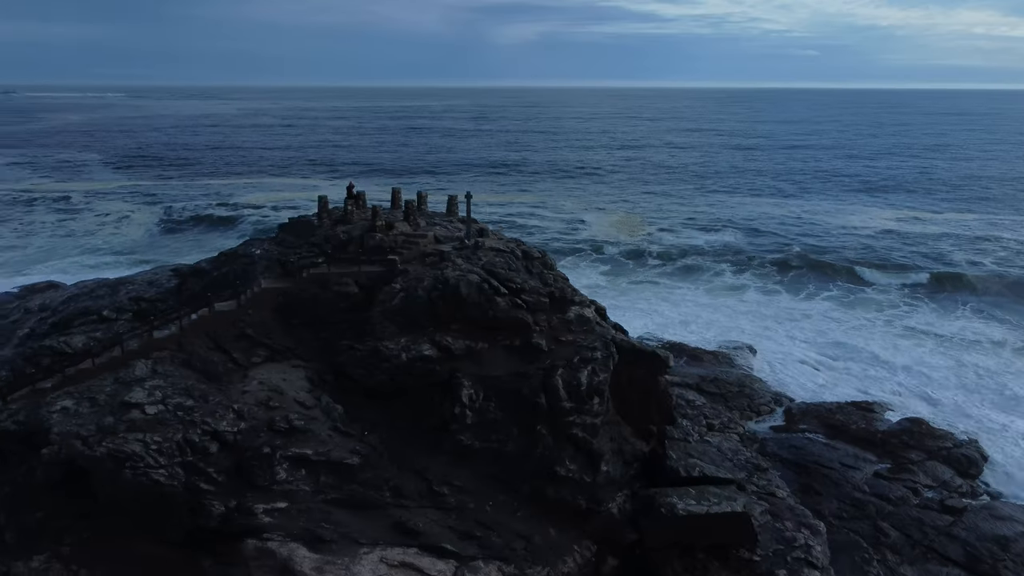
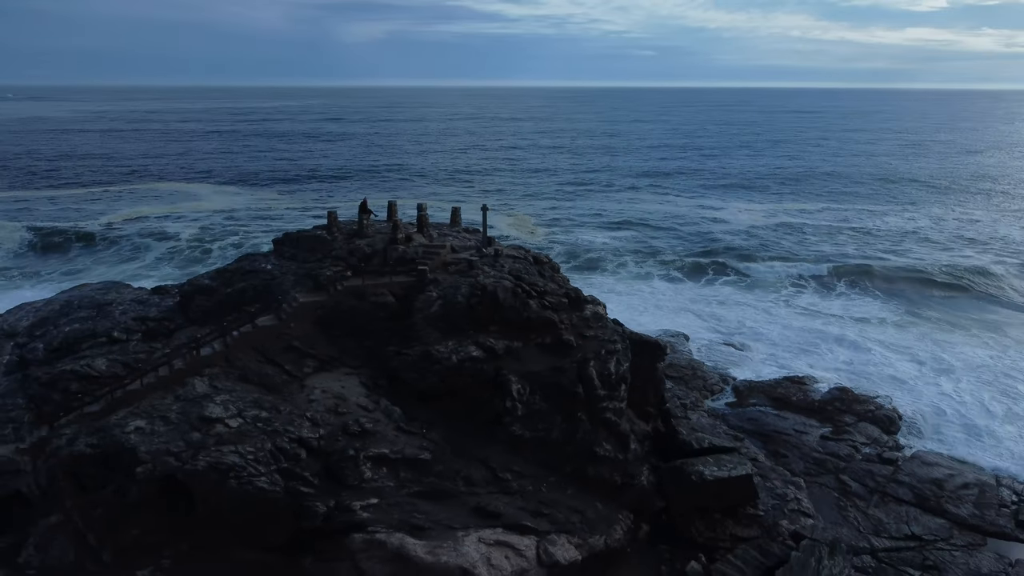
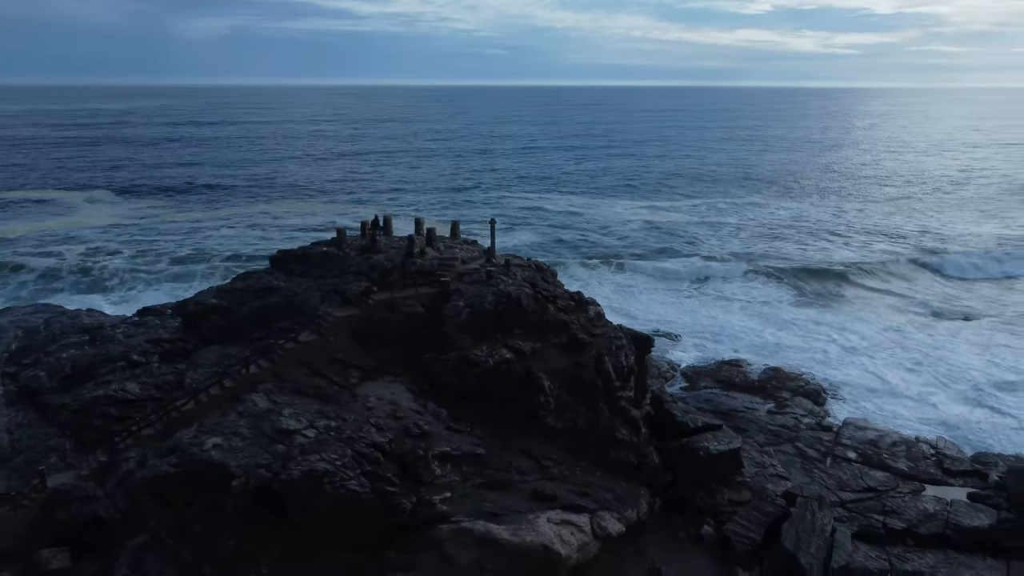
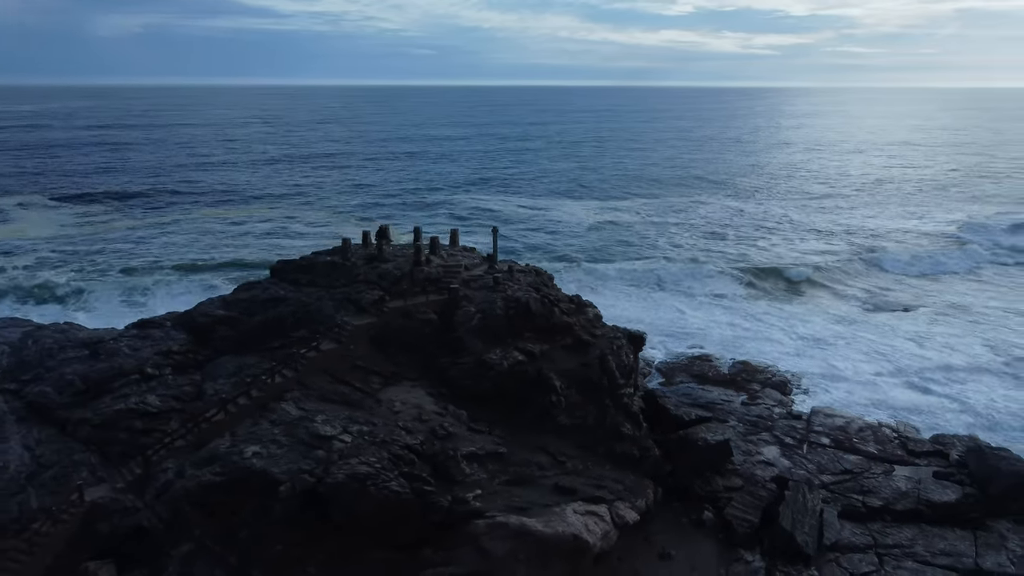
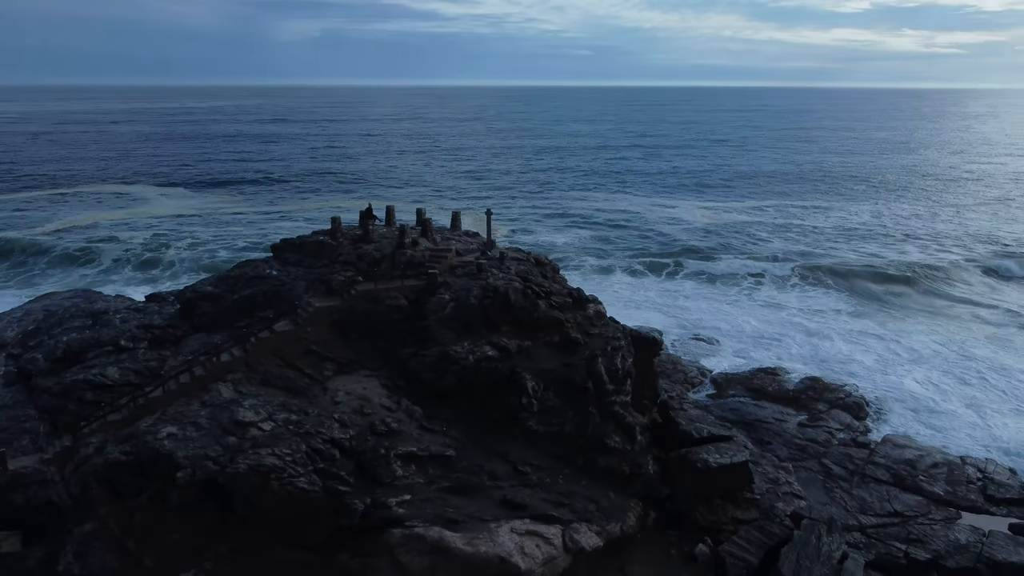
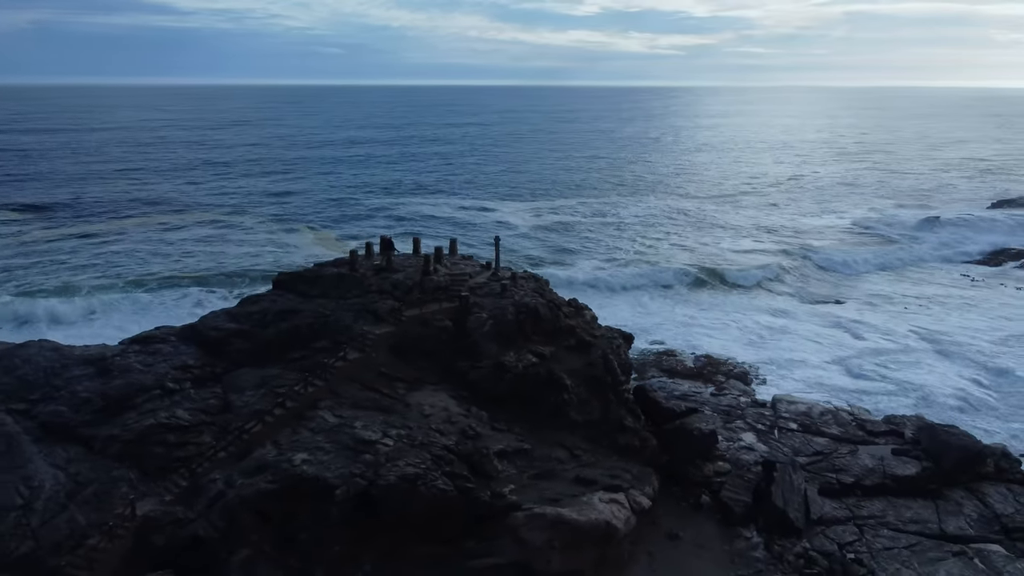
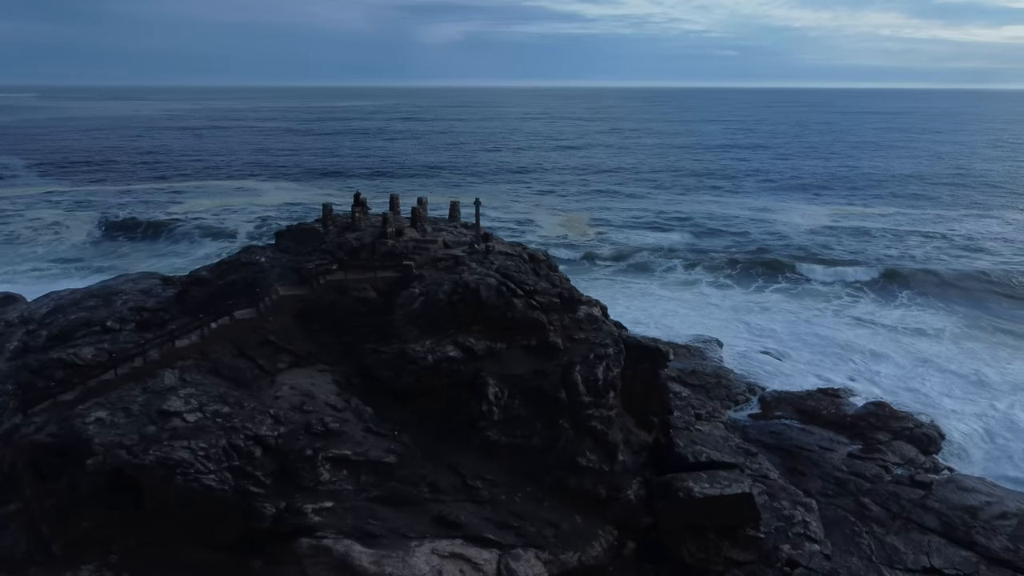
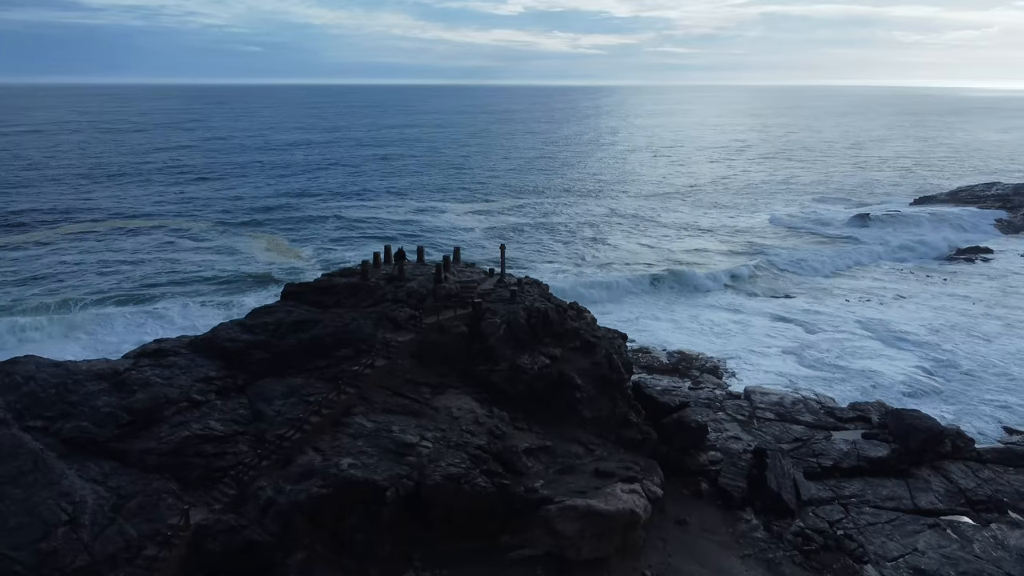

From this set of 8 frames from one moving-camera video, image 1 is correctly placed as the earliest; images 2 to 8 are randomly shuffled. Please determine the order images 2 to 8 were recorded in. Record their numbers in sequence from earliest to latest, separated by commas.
7, 2, 5, 3, 4, 6, 8
